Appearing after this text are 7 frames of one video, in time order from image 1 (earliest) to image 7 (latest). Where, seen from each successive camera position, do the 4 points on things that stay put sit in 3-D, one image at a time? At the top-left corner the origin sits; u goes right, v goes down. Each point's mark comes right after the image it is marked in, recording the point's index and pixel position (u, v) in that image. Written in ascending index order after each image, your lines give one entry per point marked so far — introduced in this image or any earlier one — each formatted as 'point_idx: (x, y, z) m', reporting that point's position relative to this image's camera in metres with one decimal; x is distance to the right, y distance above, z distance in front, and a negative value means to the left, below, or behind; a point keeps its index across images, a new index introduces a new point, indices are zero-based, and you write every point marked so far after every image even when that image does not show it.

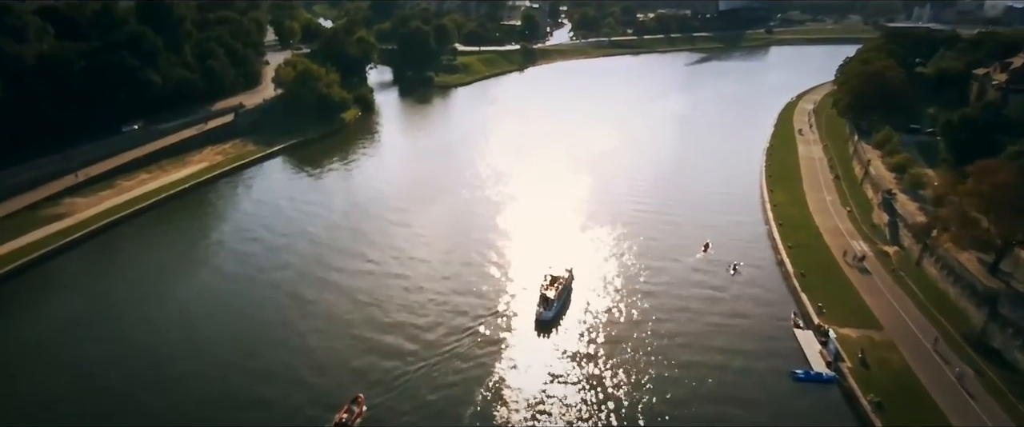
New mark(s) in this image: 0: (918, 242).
0: (+9.6, -0.7, +15.2) m
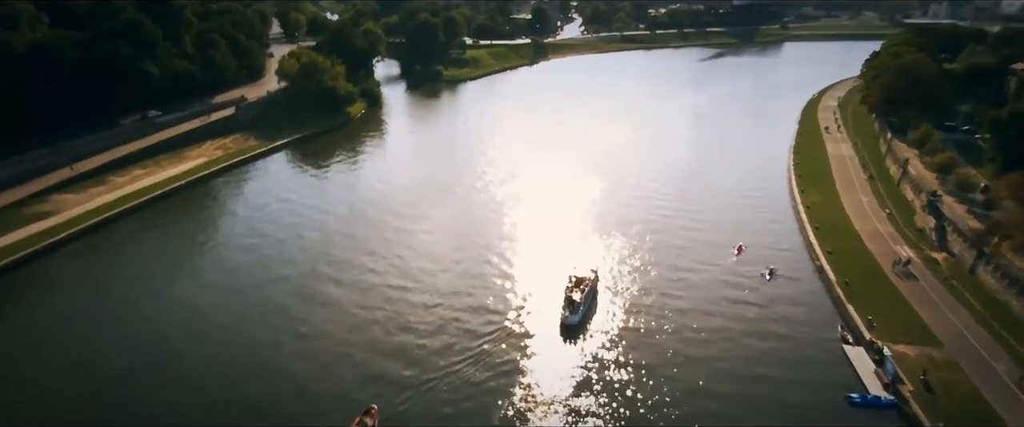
0: (+10.0, -0.8, +14.1) m
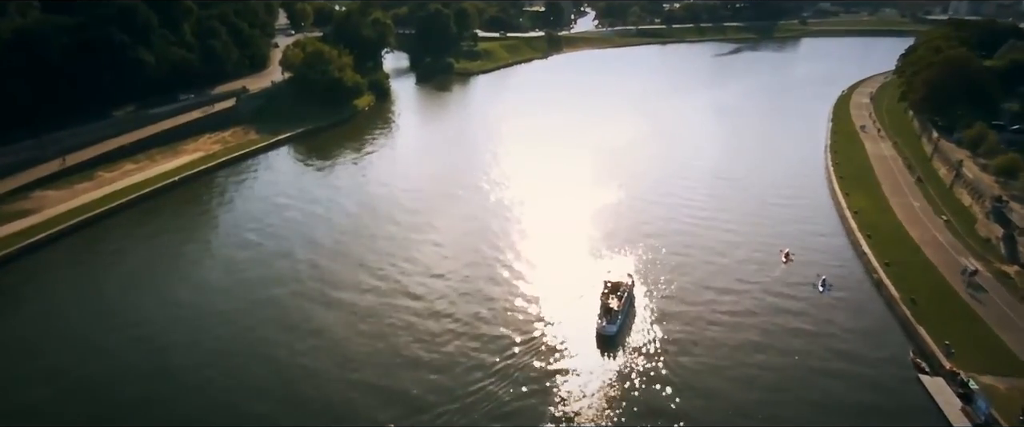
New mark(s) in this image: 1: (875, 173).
0: (+10.4, -0.9, +12.7) m
1: (+10.5, +1.1, +18.8) m
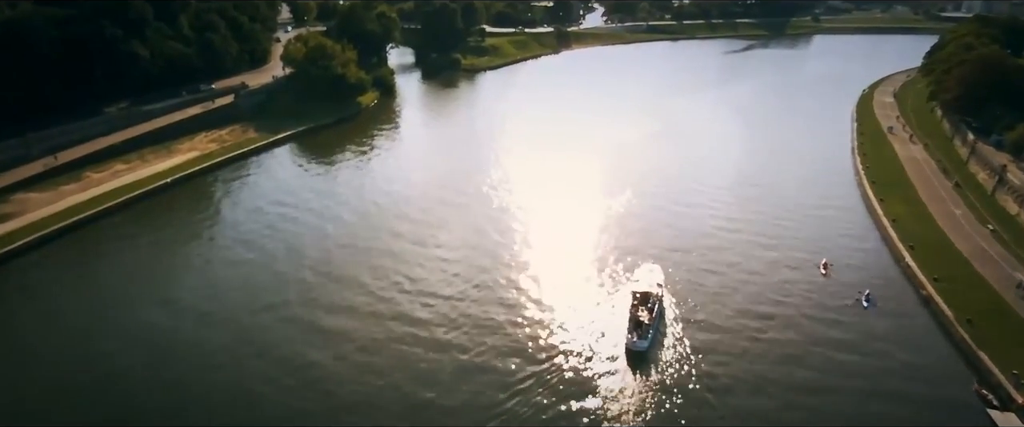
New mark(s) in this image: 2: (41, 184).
0: (+10.7, -1.1, +11.7) m
1: (+10.9, +1.0, +17.8) m
2: (-13.6, +0.8, +18.6) m
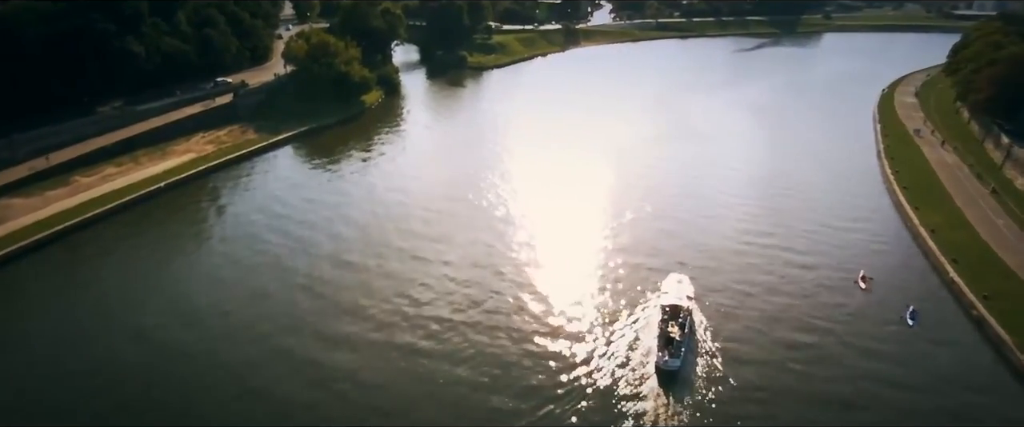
0: (+10.9, -1.4, +10.8) m
1: (+11.2, +0.8, +16.9) m
2: (-13.3, +0.7, +17.9) m
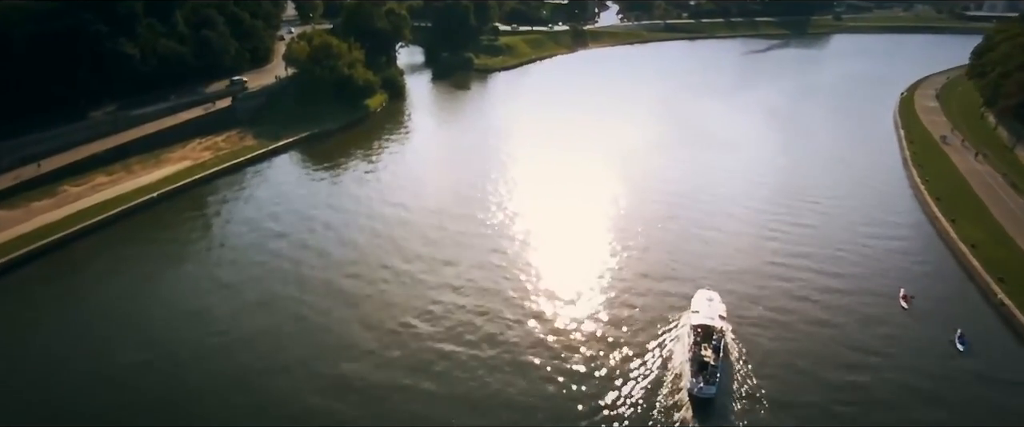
0: (+11.2, -1.6, +10.0) m
1: (+11.4, +0.5, +16.1) m
2: (-13.0, +0.5, +17.2) m
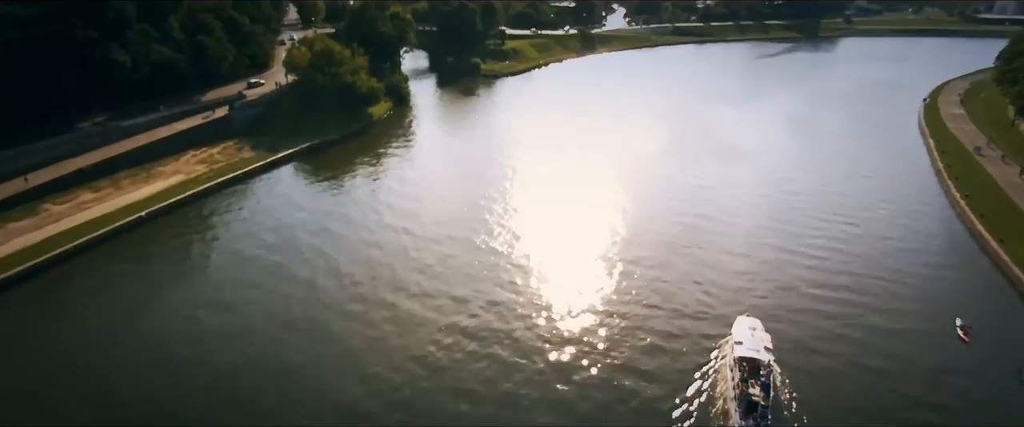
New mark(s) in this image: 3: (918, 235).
0: (+11.4, -2.0, +9.0) m
1: (+11.7, +0.1, +15.1) m
2: (-12.7, +0.1, +16.3) m
3: (+10.5, -0.2, +16.2) m
